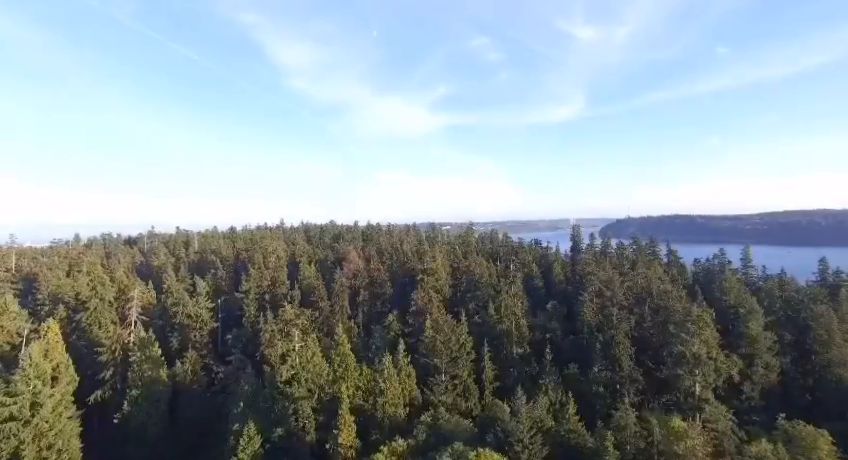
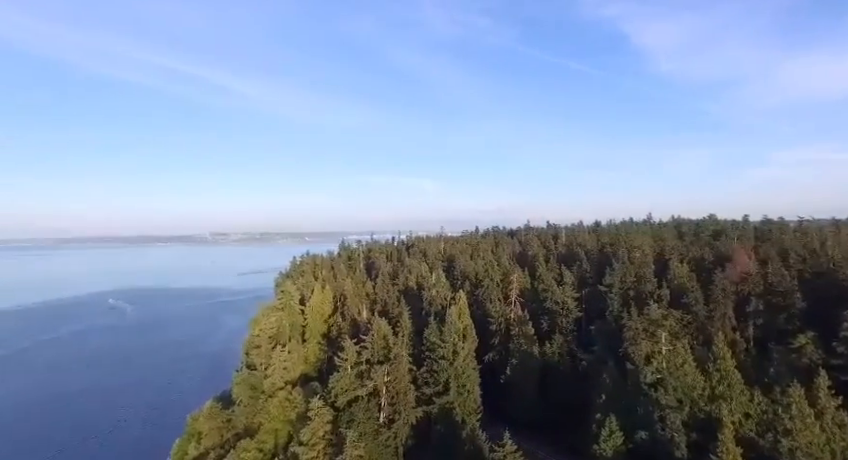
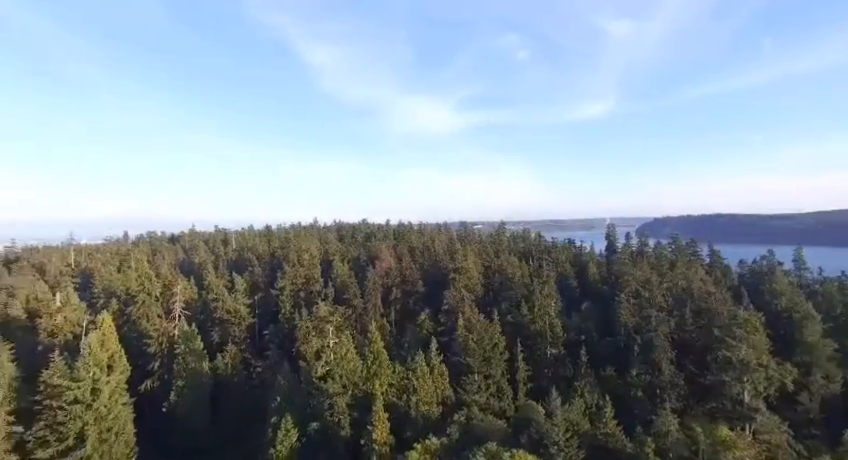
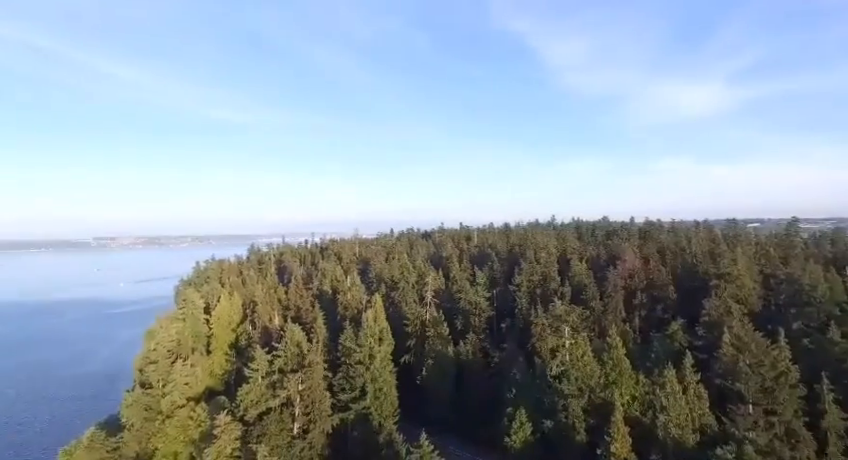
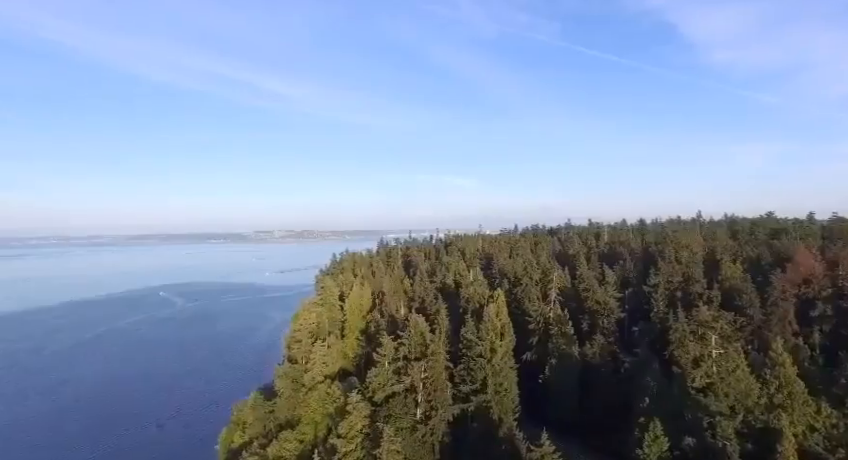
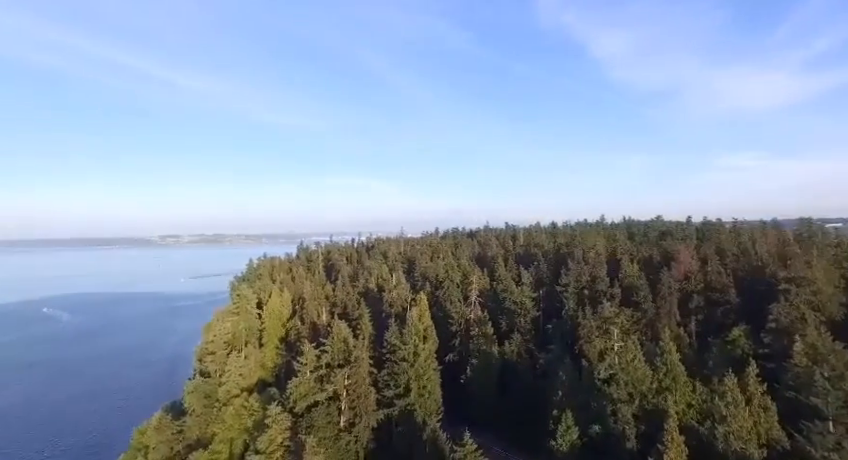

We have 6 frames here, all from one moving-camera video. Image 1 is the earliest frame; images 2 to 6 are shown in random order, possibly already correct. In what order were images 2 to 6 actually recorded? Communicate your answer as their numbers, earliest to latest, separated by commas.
3, 4, 6, 2, 5
